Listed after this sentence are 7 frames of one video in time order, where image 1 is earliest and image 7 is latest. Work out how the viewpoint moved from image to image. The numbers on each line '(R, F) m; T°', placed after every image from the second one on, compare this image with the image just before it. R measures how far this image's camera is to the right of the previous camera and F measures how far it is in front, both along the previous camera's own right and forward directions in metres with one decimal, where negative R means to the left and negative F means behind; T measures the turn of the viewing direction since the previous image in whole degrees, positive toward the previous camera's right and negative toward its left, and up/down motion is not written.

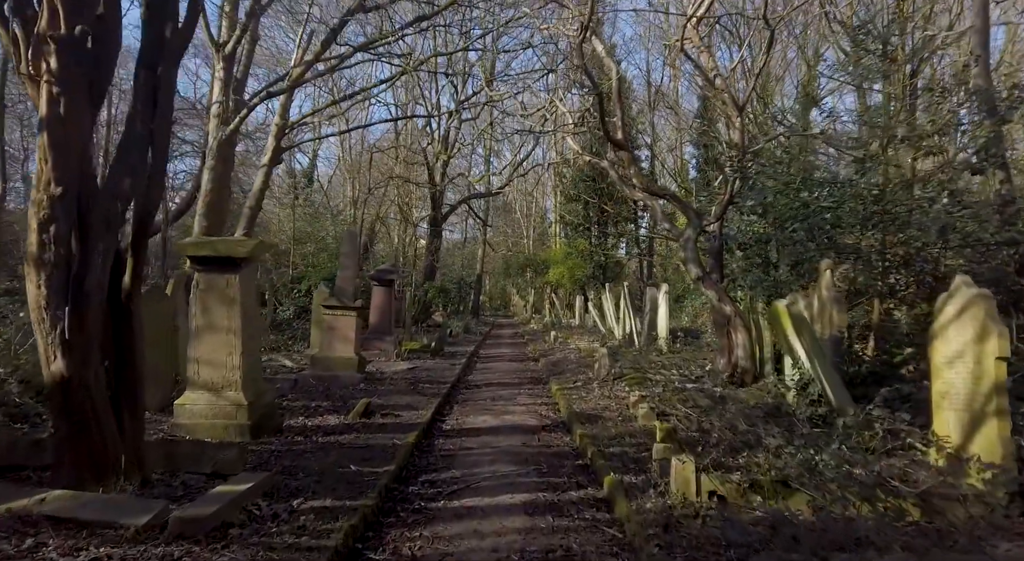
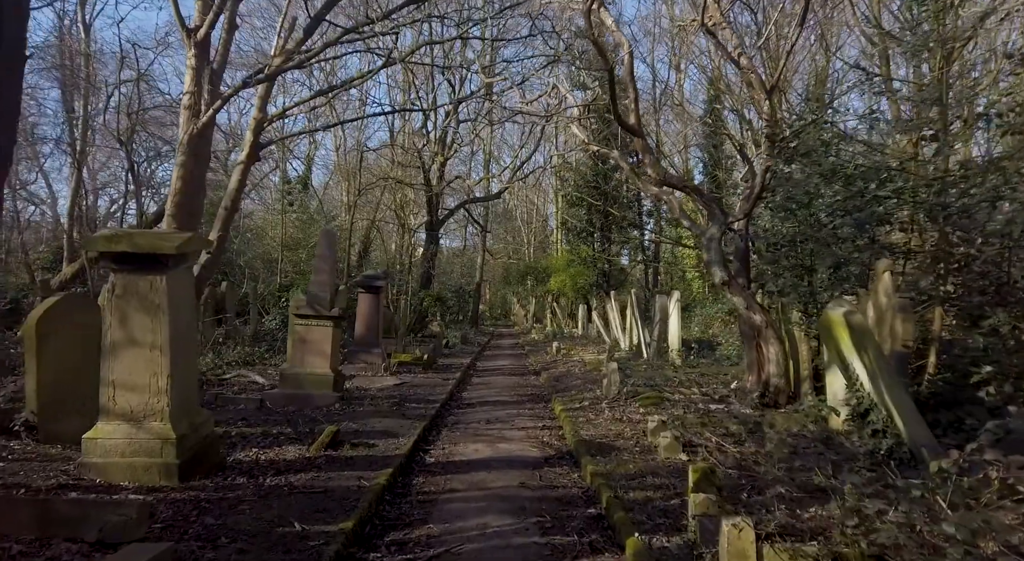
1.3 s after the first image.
(0.0, +1.1) m; 0°
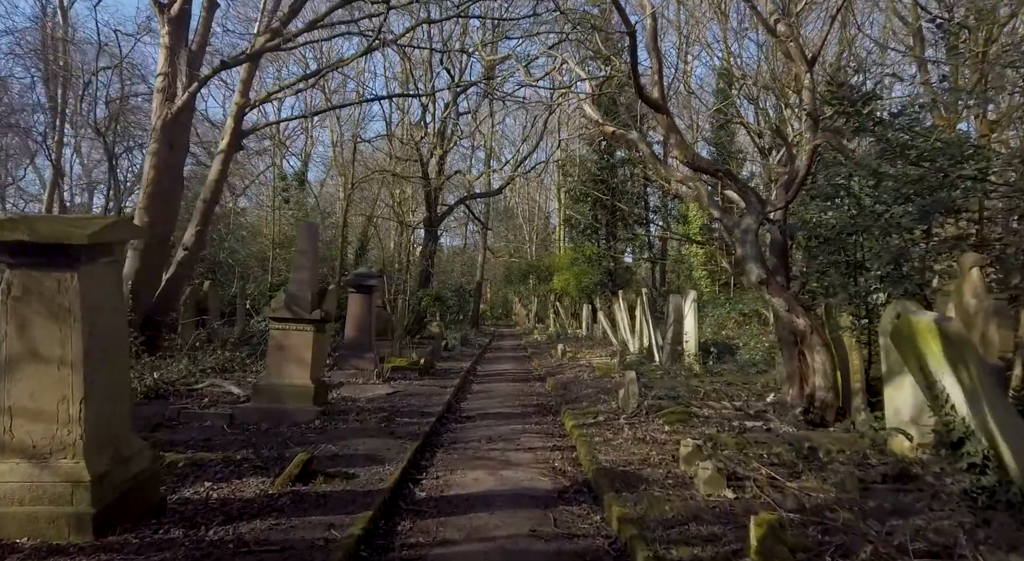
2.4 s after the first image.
(0.0, +1.0) m; 0°
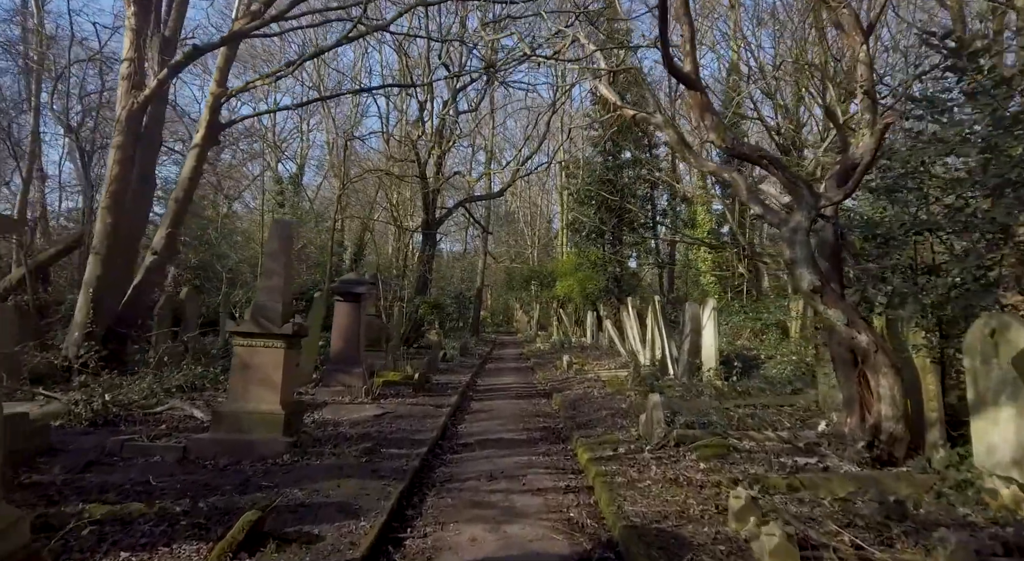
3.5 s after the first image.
(0.0, +1.0) m; 0°
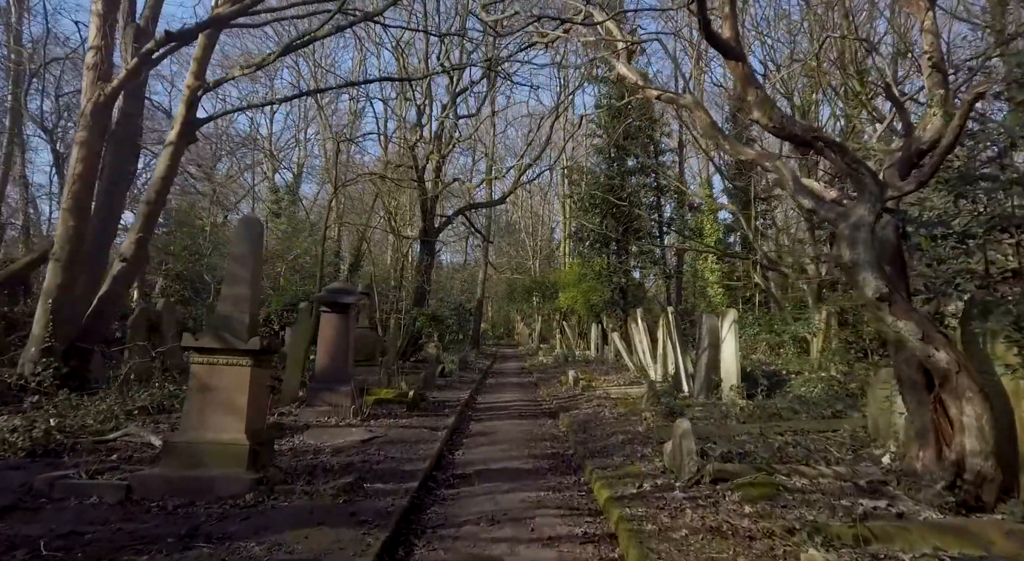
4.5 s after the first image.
(0.0, +0.9) m; 0°
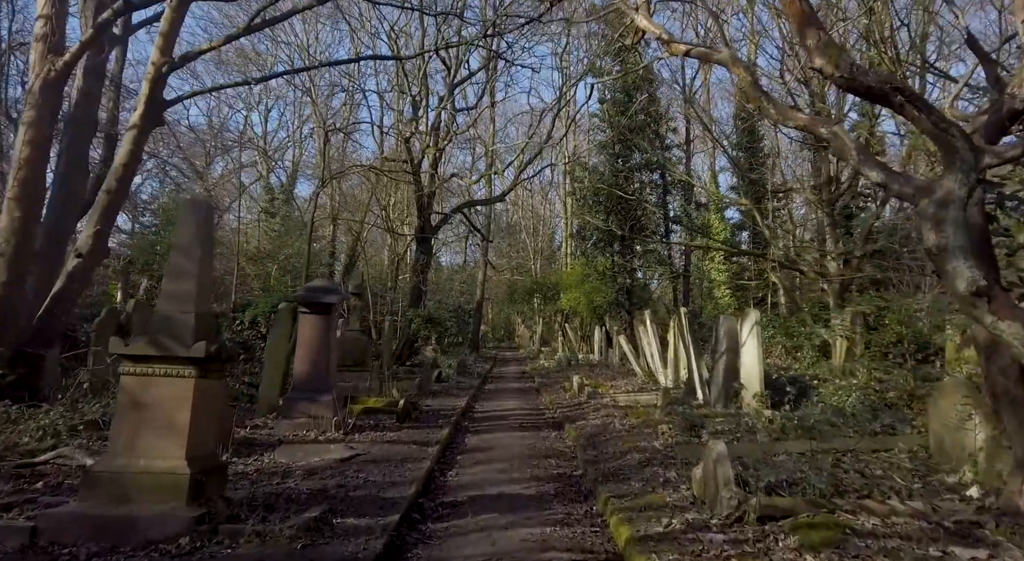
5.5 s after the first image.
(0.0, +0.9) m; 0°
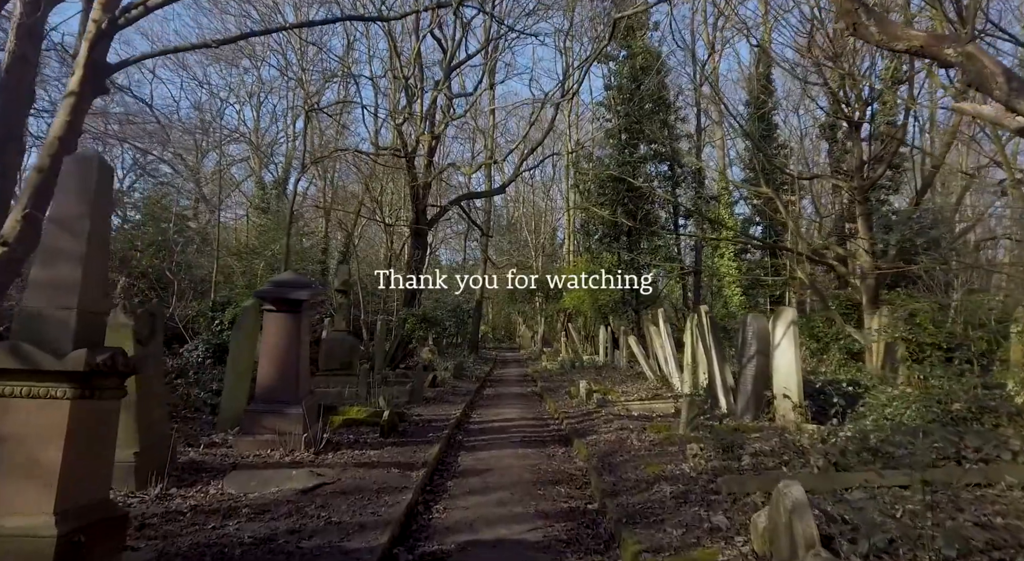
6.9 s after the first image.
(0.0, +1.2) m; 0°
